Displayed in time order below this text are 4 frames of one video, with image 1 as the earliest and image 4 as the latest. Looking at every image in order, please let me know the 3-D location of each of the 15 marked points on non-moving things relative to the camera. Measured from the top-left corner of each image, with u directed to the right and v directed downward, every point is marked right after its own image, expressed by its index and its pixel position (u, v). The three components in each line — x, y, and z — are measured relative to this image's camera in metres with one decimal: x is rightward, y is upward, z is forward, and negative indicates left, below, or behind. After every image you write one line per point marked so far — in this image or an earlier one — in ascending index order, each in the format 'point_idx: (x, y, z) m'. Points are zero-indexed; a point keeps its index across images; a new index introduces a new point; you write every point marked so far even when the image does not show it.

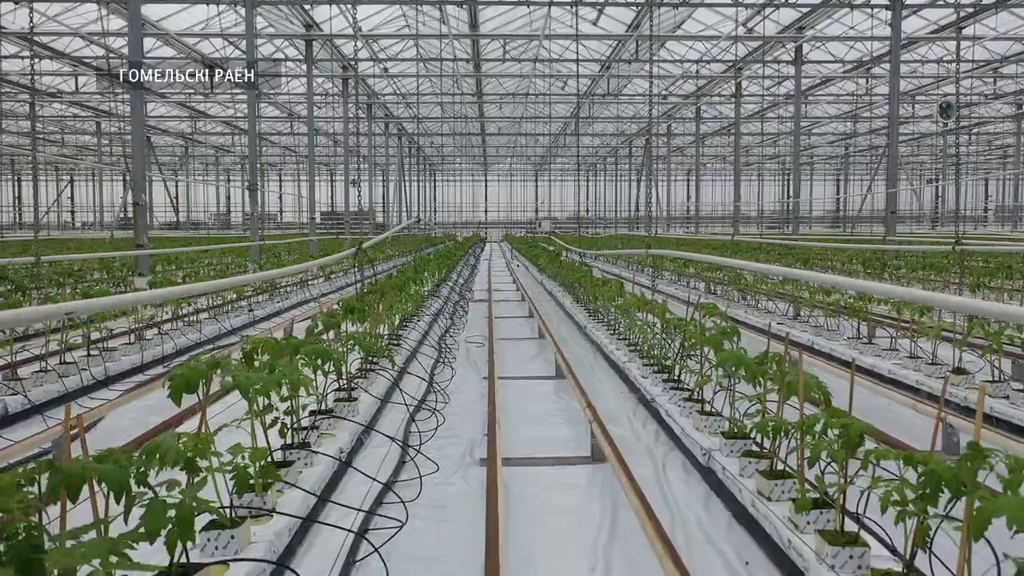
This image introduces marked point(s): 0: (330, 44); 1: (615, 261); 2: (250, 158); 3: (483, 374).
0: (-4.7, +6.3, +18.9) m
1: (+2.5, +0.6, +18.2) m
2: (-5.2, +2.6, +14.6) m
3: (-0.3, -0.7, +6.1) m
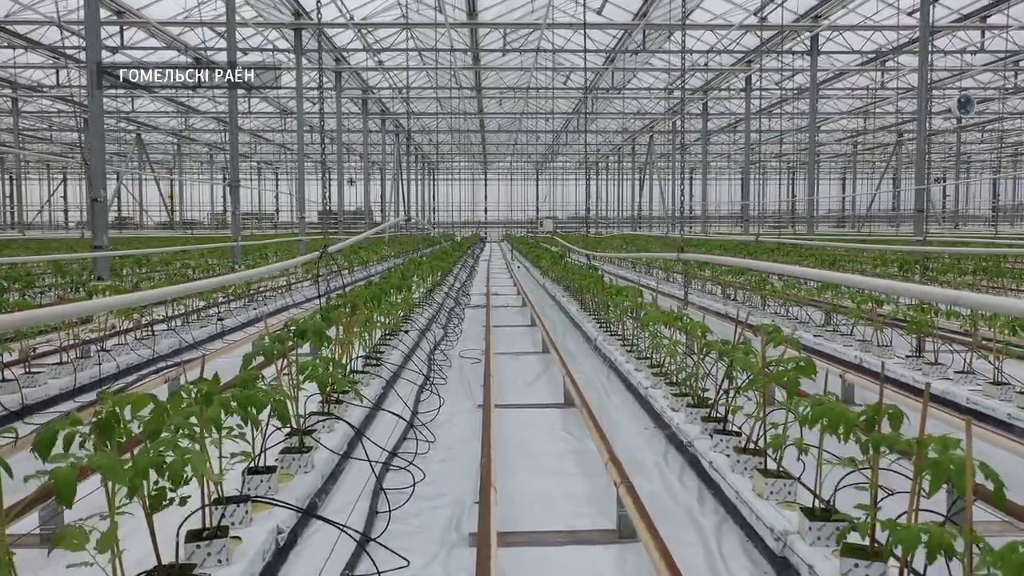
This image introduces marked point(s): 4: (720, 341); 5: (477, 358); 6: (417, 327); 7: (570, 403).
0: (-4.7, +6.3, +17.9) m
1: (+2.5, +0.6, +17.2) m
2: (-5.2, +2.5, +13.6) m
3: (-0.3, -0.8, +5.1) m
4: (+1.1, -0.3, +3.8) m
5: (-0.3, -0.7, +6.9) m
6: (-0.9, -0.4, +7.3) m
7: (+0.4, -0.8, +5.1) m
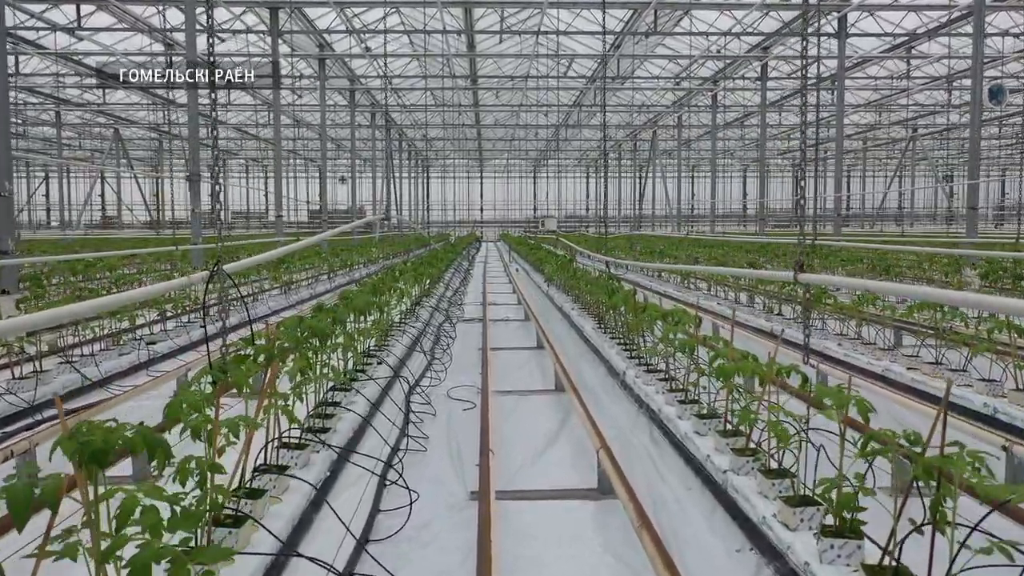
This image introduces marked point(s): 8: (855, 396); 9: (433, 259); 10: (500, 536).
0: (-4.8, +6.1, +16.2) m
1: (+2.5, +0.4, +15.5) m
2: (-5.2, +2.4, +11.9) m
3: (-0.2, -0.9, +3.5) m
4: (+1.1, -0.4, +2.2) m
5: (-0.3, -0.8, +5.2) m
6: (-0.9, -0.5, +5.6) m
7: (+0.4, -1.0, +3.5) m
8: (+1.1, -0.3, +2.5) m
9: (-1.3, +0.4, +11.5) m
10: (0.0, -1.0, +3.1) m
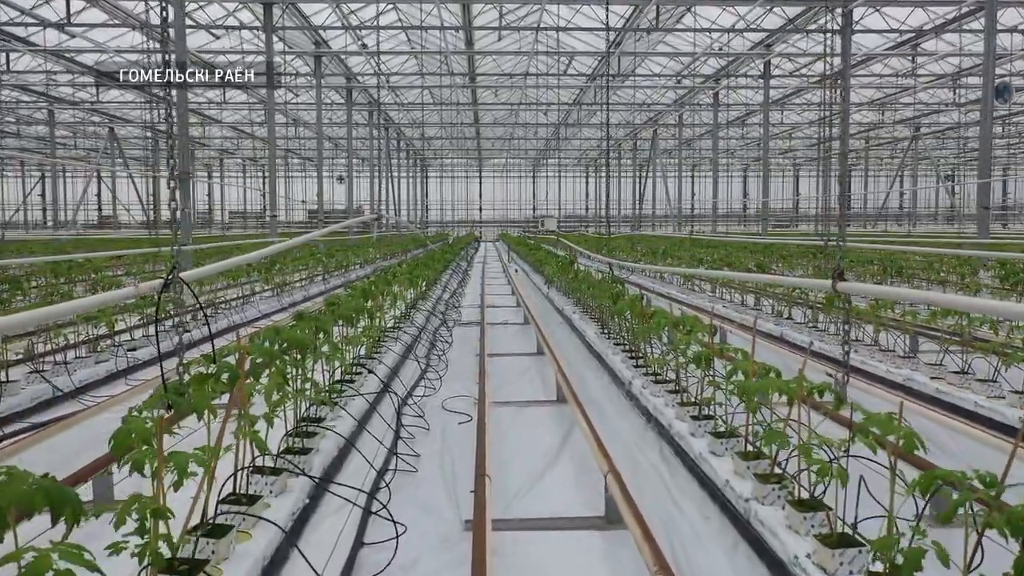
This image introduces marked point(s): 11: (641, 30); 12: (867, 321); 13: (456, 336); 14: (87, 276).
0: (-4.8, +6.1, +15.9) m
1: (+2.5, +0.4, +15.2) m
2: (-5.2, +2.3, +11.6) m
3: (-0.2, -1.0, +3.1) m
4: (+1.1, -0.5, +1.8) m
5: (-0.3, -0.8, +4.9) m
6: (-0.9, -0.6, +5.3) m
7: (+0.4, -1.0, +3.1) m
8: (+1.1, -0.4, +2.1) m
9: (-1.3, +0.4, +11.2) m
10: (0.0, -1.1, +2.8) m
11: (+2.9, +5.8, +16.6) m
12: (+3.1, -0.3, +6.3) m
13: (-0.6, -0.5, +8.1) m
14: (-5.5, +0.2, +9.4) m
